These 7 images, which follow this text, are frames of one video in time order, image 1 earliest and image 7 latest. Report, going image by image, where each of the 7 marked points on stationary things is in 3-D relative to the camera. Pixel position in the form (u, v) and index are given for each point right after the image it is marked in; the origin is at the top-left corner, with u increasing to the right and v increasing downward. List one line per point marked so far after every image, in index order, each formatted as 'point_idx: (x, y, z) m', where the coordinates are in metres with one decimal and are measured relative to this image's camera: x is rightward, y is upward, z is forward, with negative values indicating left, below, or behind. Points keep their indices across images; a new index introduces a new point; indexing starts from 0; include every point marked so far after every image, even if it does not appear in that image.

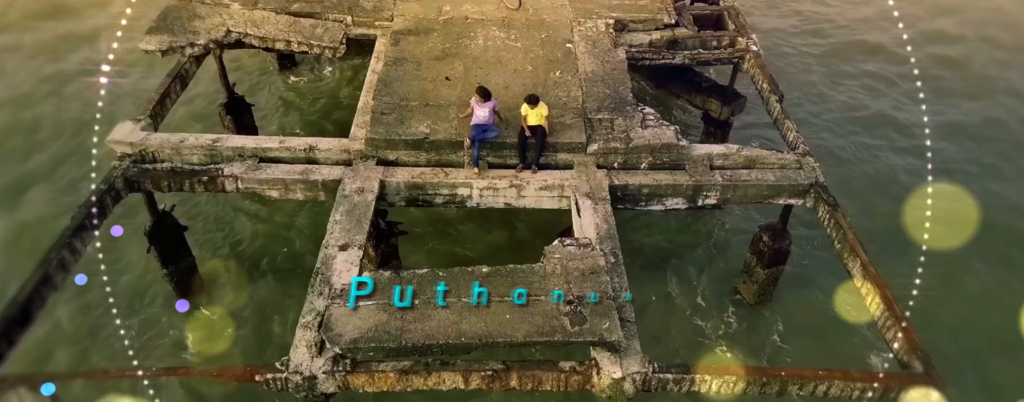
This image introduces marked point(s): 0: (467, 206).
0: (-0.7, -0.1, +11.0) m
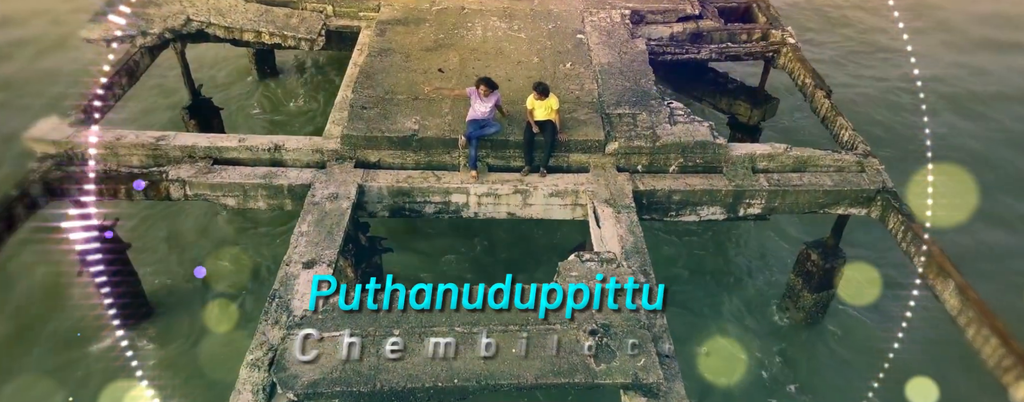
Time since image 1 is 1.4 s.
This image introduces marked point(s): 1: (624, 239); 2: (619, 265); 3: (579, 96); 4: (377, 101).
0: (-0.6, -0.2, +9.2) m
1: (+1.3, -0.4, +8.1) m
2: (+1.1, -0.7, +7.5) m
3: (+0.9, +1.4, +9.9) m
4: (-1.8, +1.4, +9.7) m
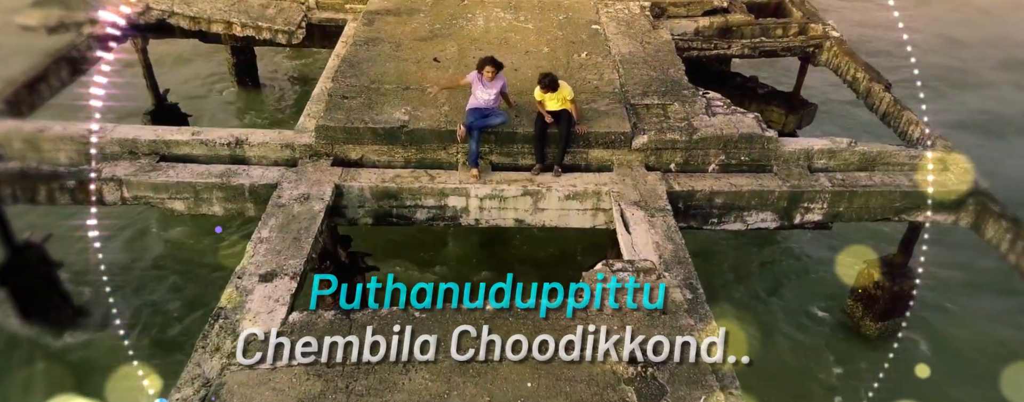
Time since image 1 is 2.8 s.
0: (-0.5, -0.2, +7.6) m
1: (+1.4, -0.4, +6.5) m
2: (+1.2, -0.6, +5.9) m
3: (+1.0, +1.4, +8.5) m
4: (-1.7, +1.3, +8.2) m
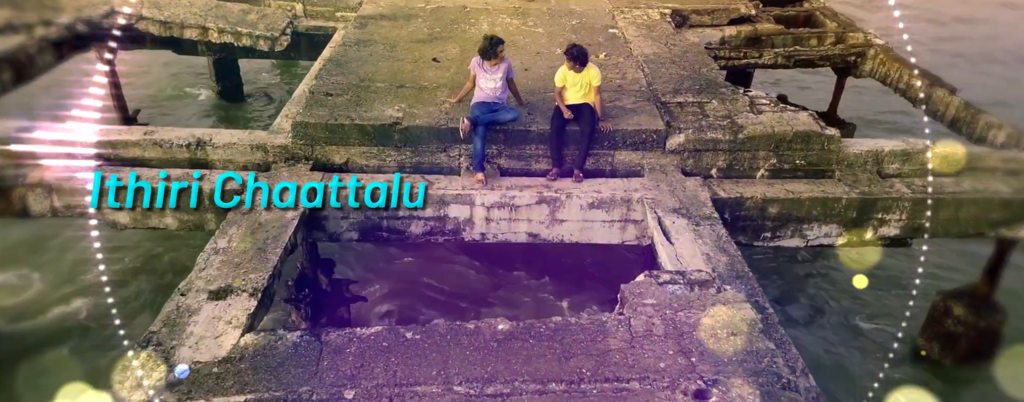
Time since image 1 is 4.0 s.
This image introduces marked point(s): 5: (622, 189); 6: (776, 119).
0: (-0.4, -0.3, +6.3) m
1: (+1.5, -0.4, +5.3) m
2: (+1.3, -0.6, +4.6) m
3: (+1.1, +1.2, +7.3) m
4: (-1.6, +1.1, +7.1) m
5: (+0.9, +0.1, +6.2) m
6: (+2.4, +0.8, +6.6) m
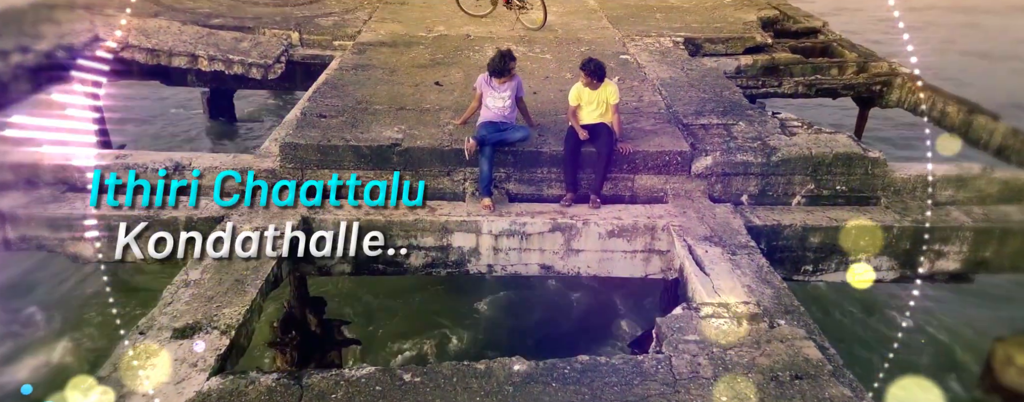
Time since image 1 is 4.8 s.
0: (-0.3, -0.6, +5.7) m
1: (+1.6, -0.6, +4.6) m
2: (+1.4, -0.7, +4.0) m
3: (+1.2, +0.9, +6.8) m
4: (-1.5, +0.8, +6.5) m
5: (+1.0, -0.1, +5.6) m
6: (+2.5, +0.5, +6.0) m
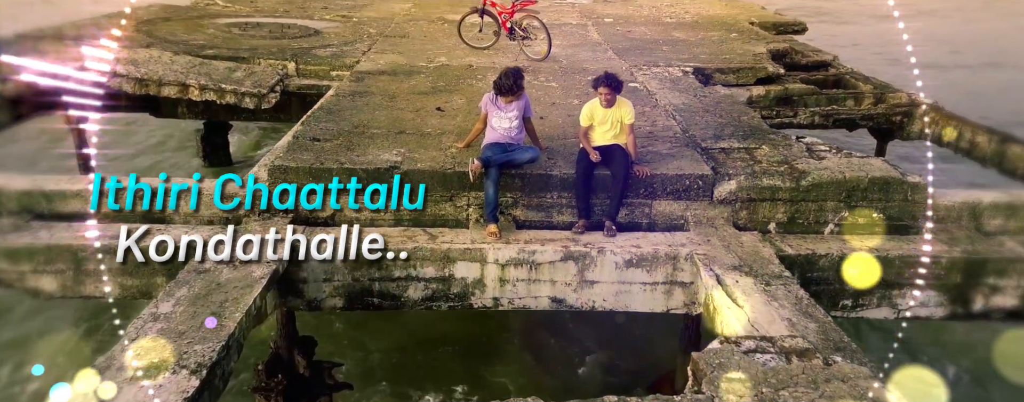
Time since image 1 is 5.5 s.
0: (-0.3, -0.8, +5.2) m
1: (+1.6, -0.7, +4.1) m
2: (+1.5, -0.8, +3.4) m
3: (+1.3, +0.6, +6.4) m
4: (-1.5, +0.6, +6.1) m
5: (+1.1, -0.3, +5.1) m
6: (+2.5, +0.3, +5.6) m
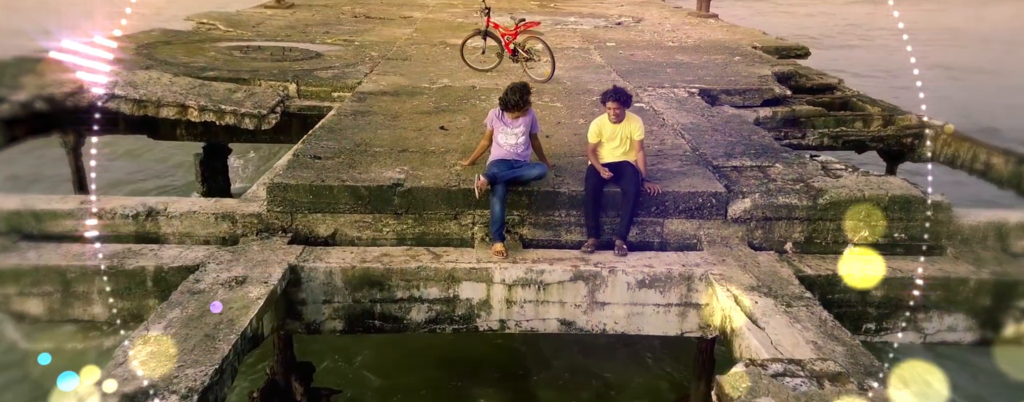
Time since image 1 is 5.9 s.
0: (-0.2, -0.9, +5.0) m
1: (+1.7, -0.8, +3.9) m
2: (+1.5, -0.8, +3.2) m
3: (+1.3, +0.4, +6.2) m
4: (-1.4, +0.4, +5.9) m
5: (+1.1, -0.4, +4.9) m
6: (+2.6, +0.2, +5.4) m
